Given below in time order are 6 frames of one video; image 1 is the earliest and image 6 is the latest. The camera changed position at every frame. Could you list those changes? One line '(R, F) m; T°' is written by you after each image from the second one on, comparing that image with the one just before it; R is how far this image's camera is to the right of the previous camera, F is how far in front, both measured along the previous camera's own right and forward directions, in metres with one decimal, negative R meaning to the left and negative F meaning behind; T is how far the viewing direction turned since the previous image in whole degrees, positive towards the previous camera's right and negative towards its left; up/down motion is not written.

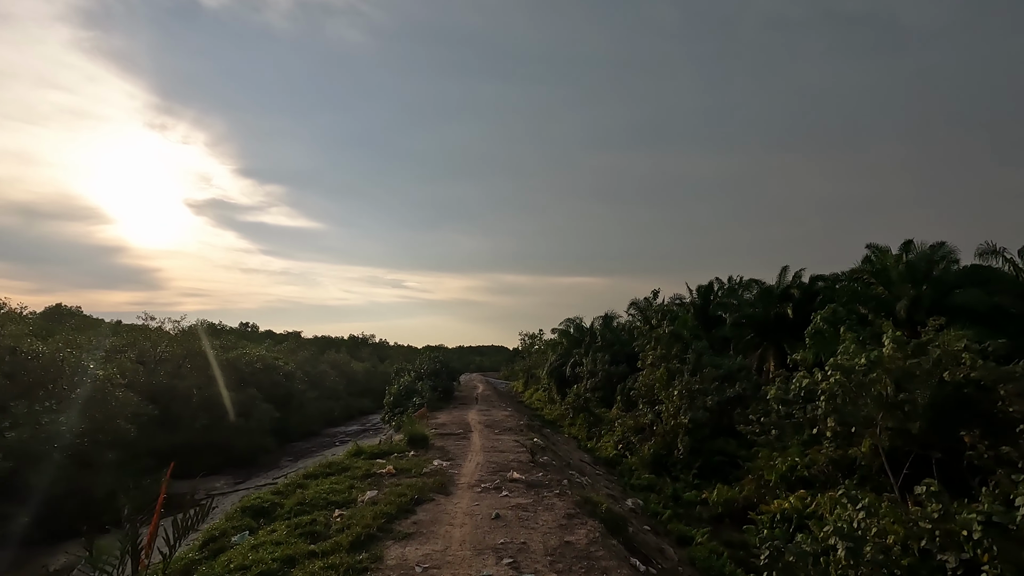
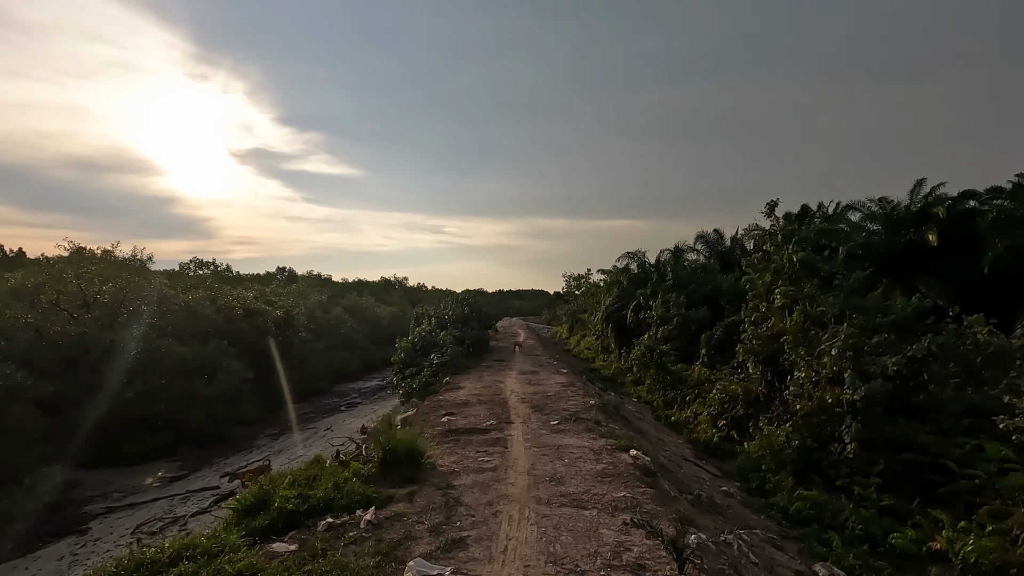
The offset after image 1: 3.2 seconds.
(-0.5, +7.0) m; -4°
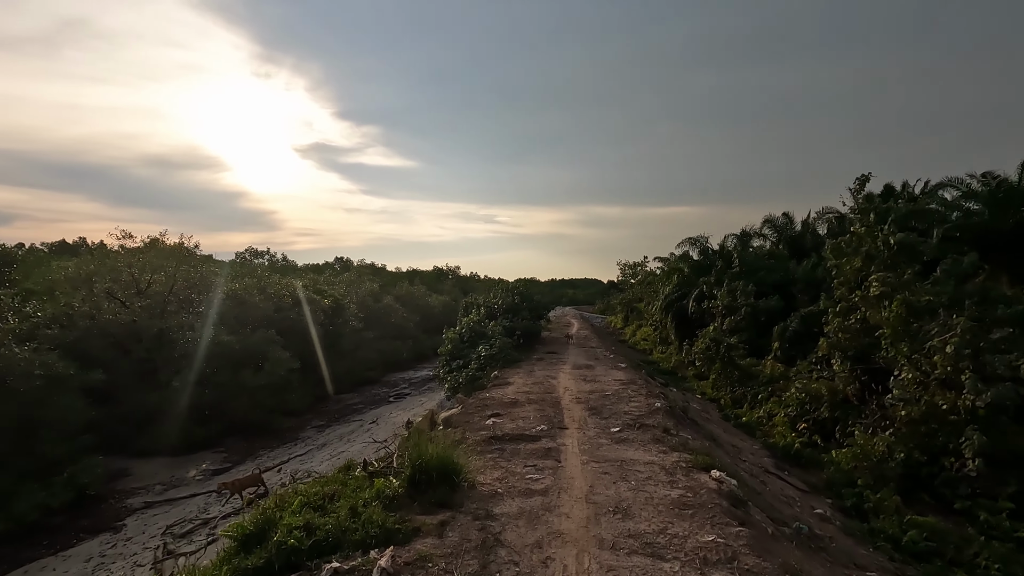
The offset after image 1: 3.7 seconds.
(0.0, +1.2) m; -6°
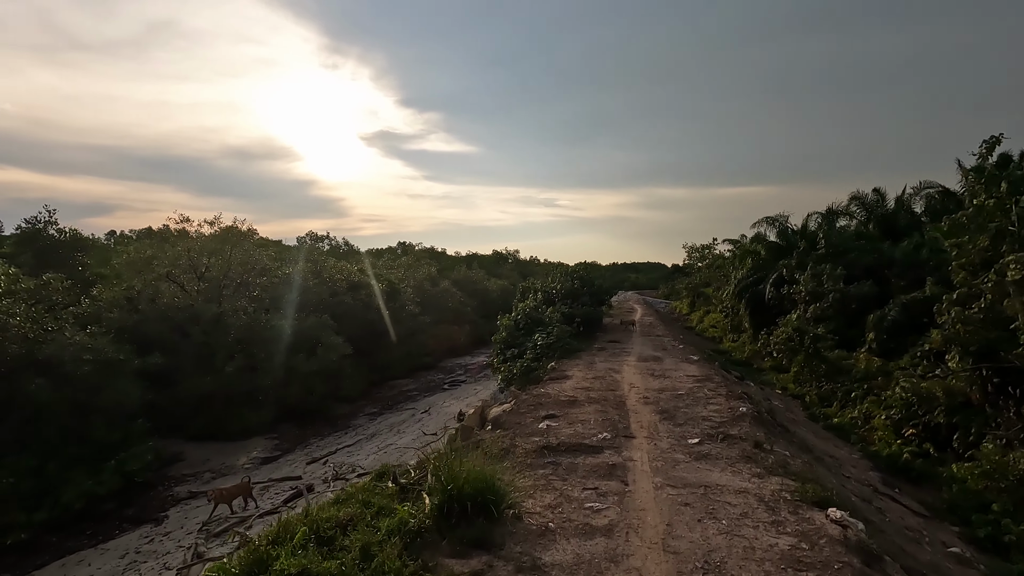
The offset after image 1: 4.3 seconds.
(0.0, +1.2) m; -6°
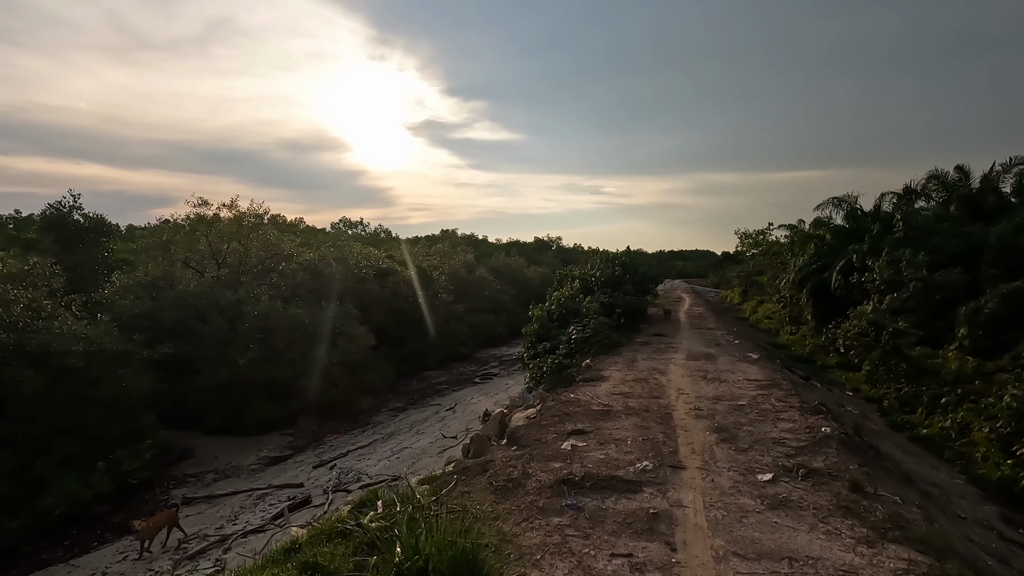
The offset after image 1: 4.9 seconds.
(+0.3, +1.5) m; -5°
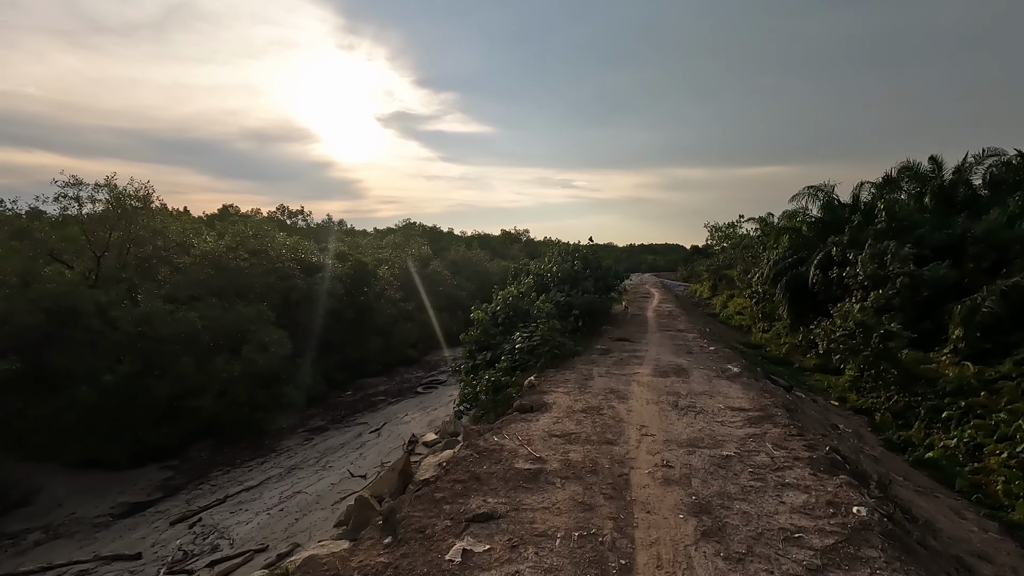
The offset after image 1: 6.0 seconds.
(+0.8, +2.3) m; +3°
